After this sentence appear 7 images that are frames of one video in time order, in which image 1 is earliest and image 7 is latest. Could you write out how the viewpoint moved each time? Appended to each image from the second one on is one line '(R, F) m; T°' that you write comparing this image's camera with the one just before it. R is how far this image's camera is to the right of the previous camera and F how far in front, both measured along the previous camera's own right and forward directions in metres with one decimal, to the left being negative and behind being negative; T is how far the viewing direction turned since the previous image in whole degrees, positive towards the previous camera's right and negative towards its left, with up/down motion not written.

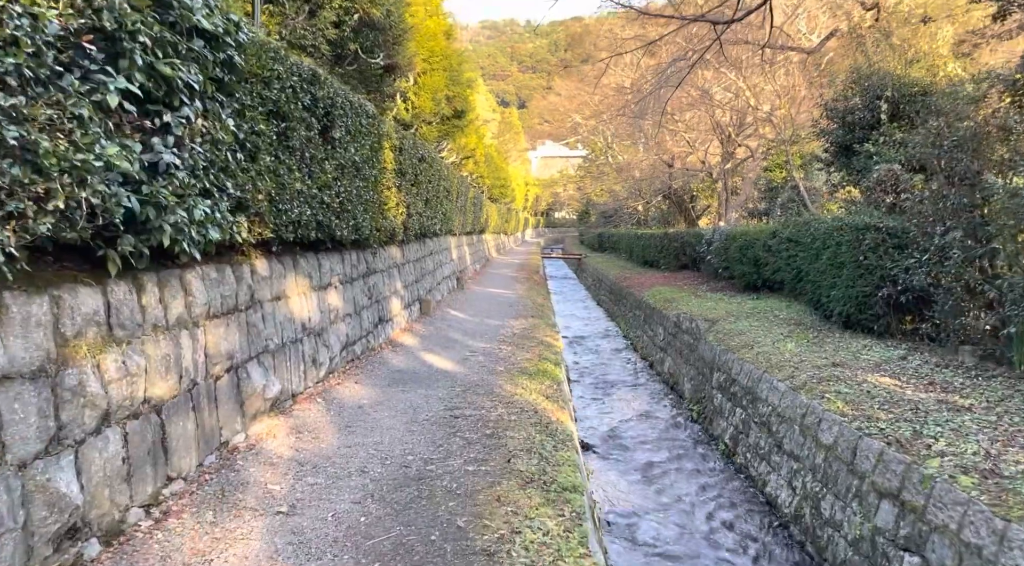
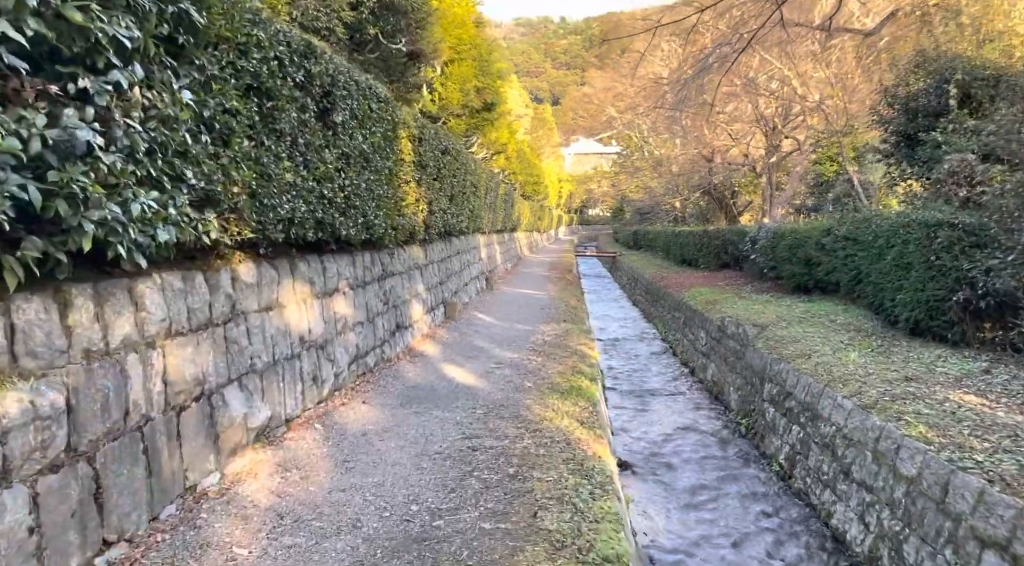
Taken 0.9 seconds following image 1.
(0.0, +0.6) m; -3°
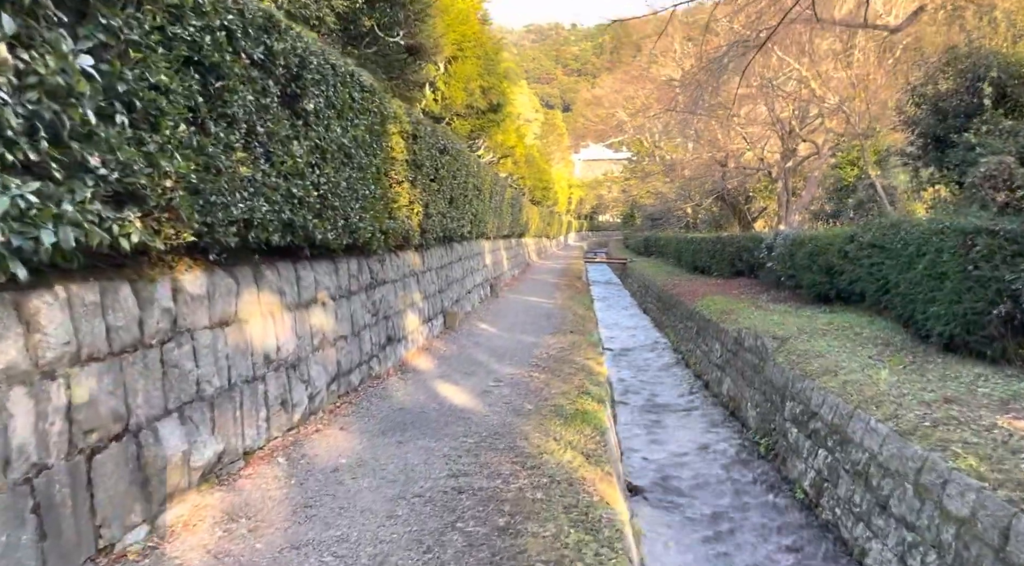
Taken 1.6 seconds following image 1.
(+0.1, +0.5) m; -1°
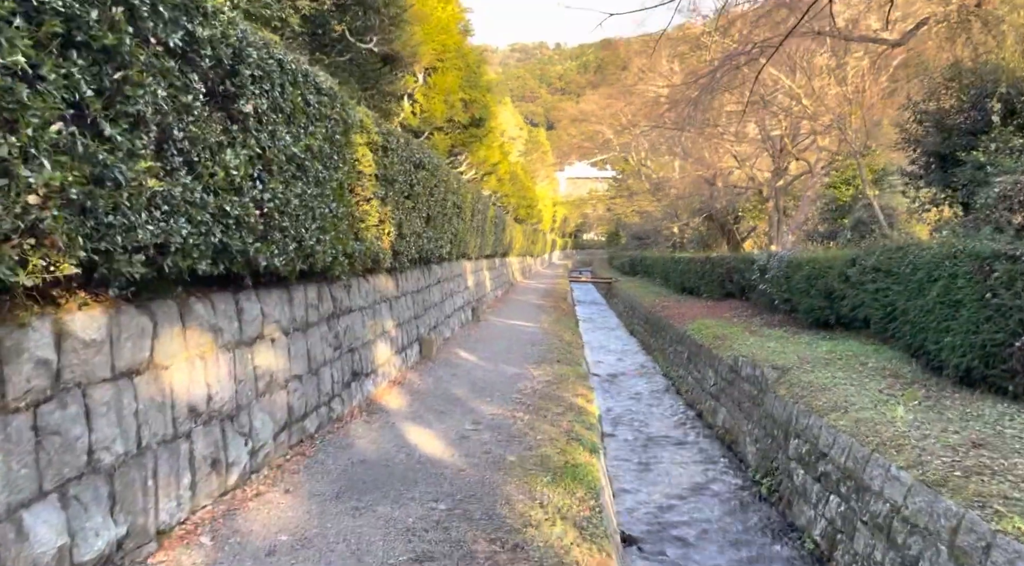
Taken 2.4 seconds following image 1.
(0.0, +0.5) m; +1°
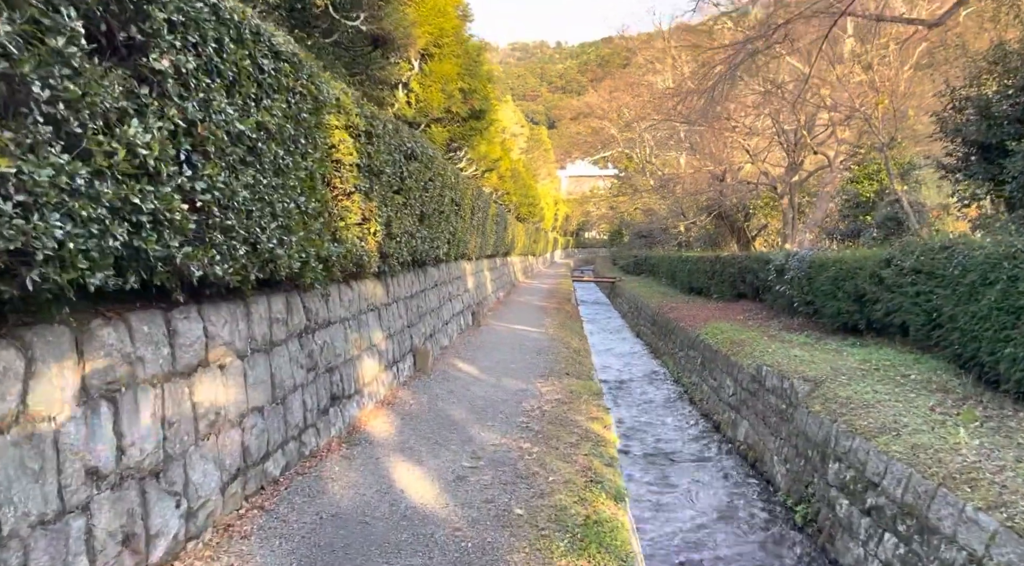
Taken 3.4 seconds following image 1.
(0.0, +0.7) m; 0°
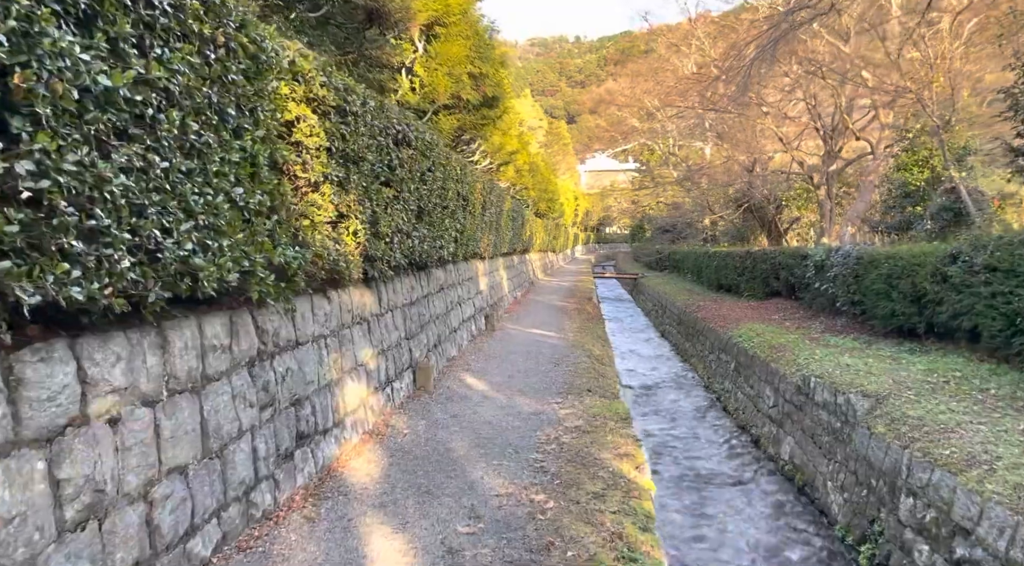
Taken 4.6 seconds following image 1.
(+0.1, +0.8) m; -2°
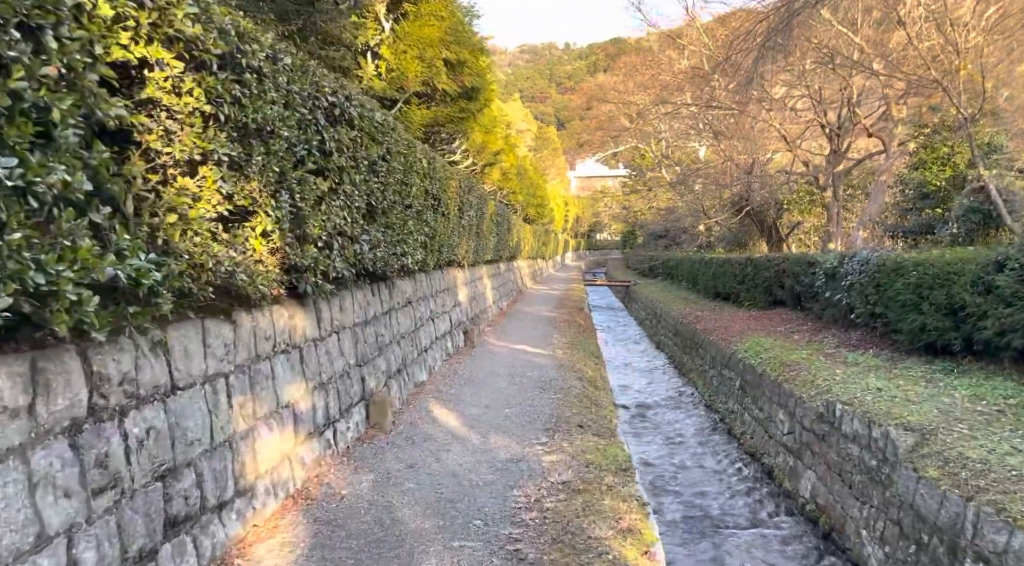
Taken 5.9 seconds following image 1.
(+0.1, +0.9) m; +1°
